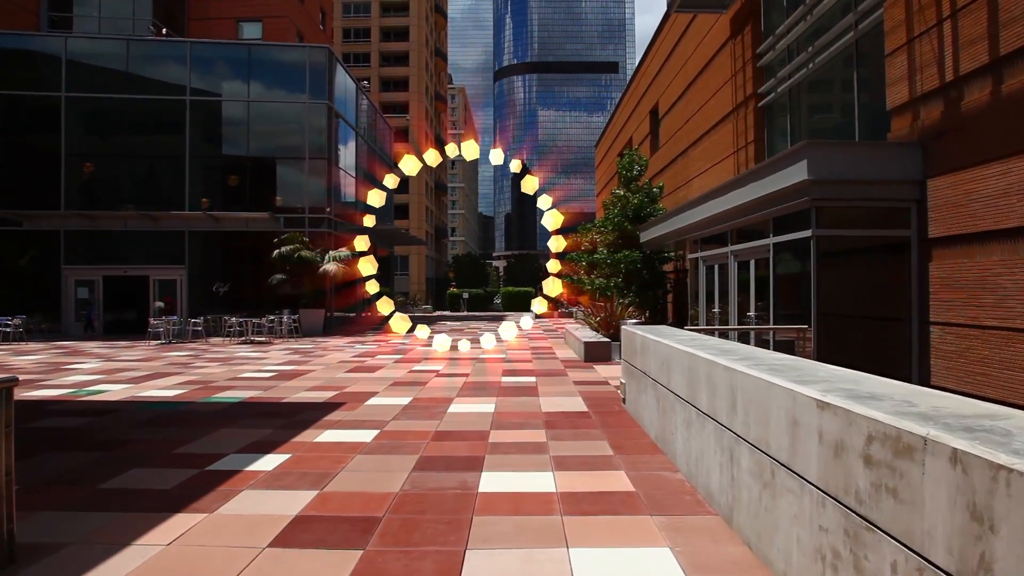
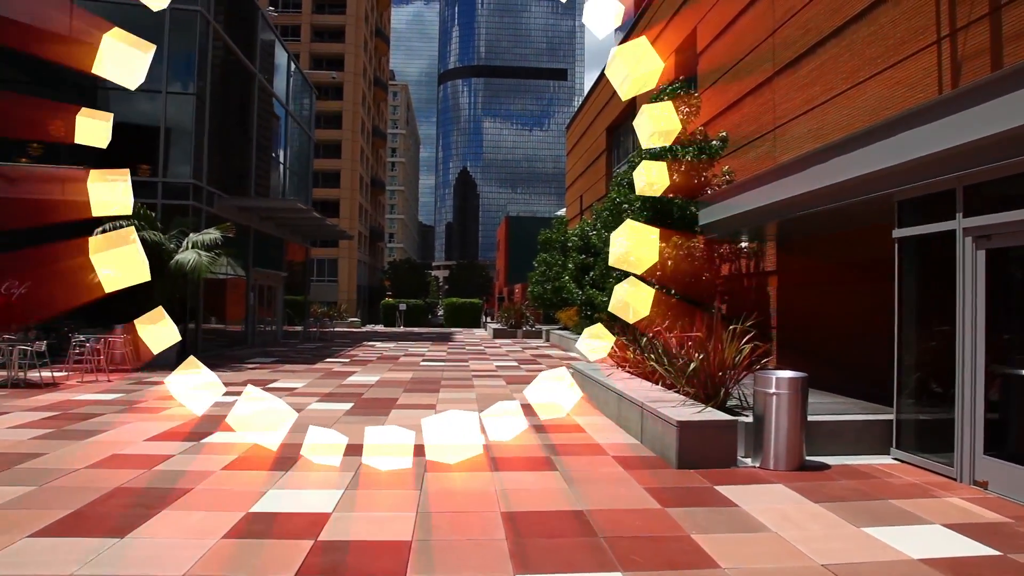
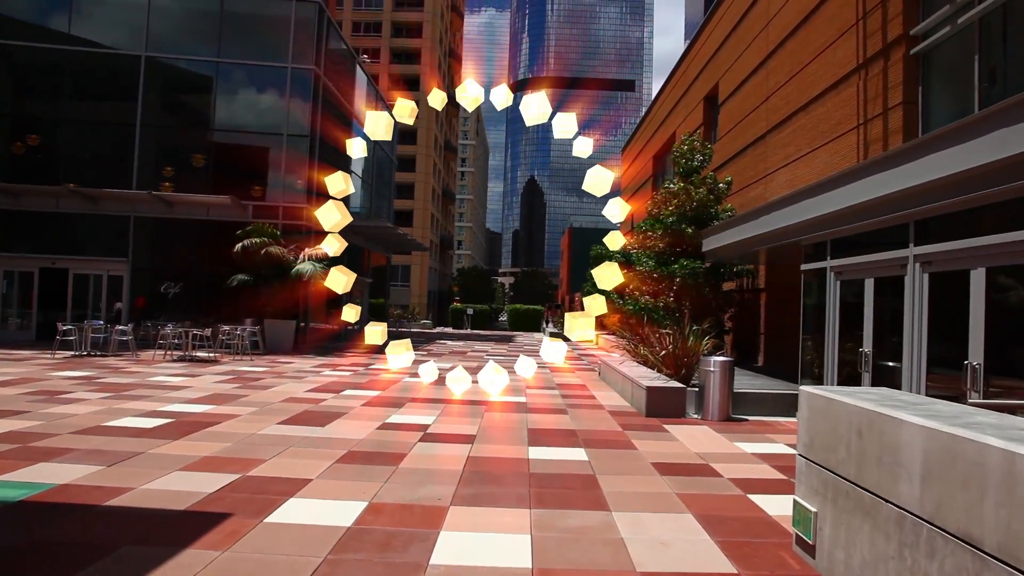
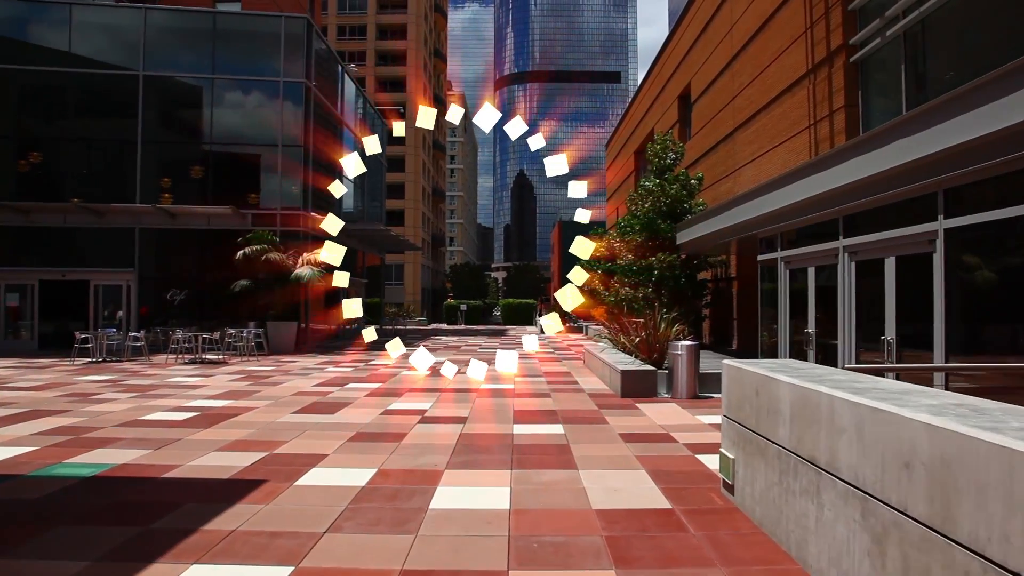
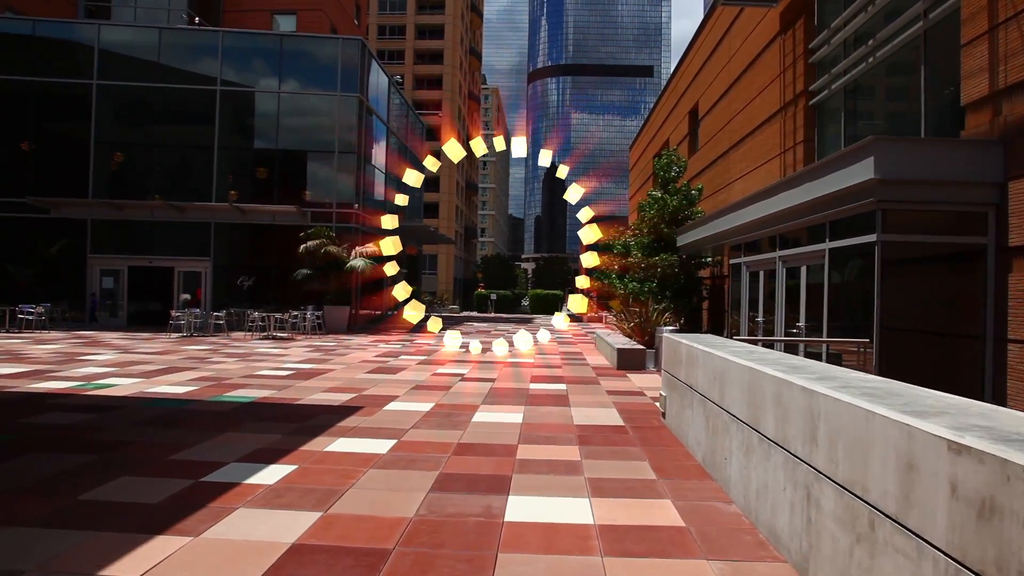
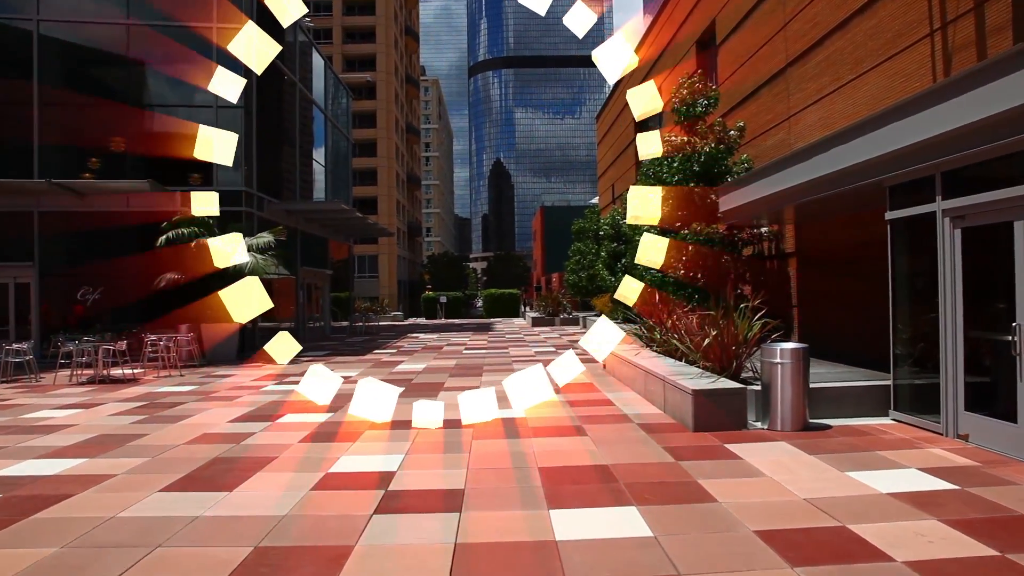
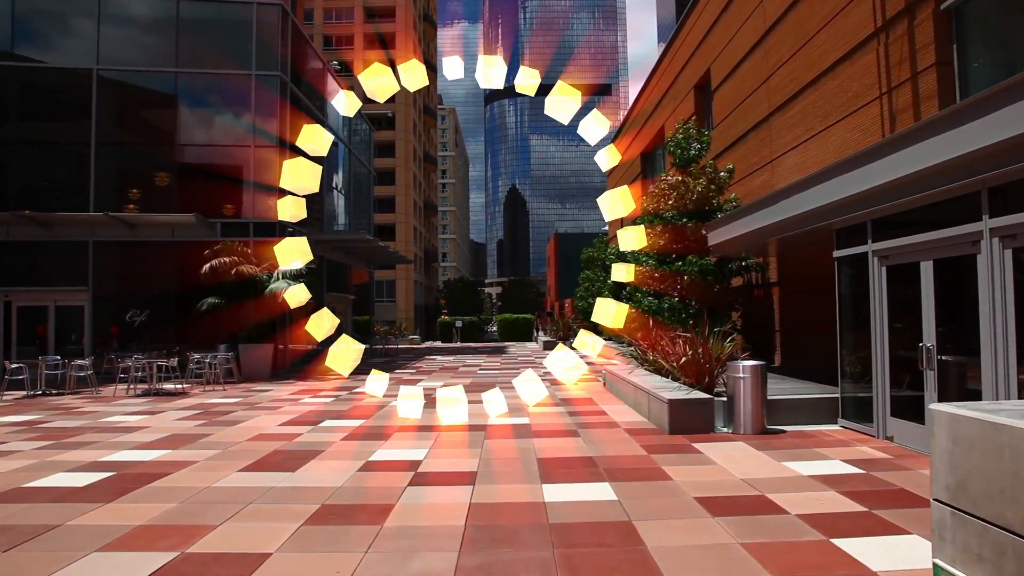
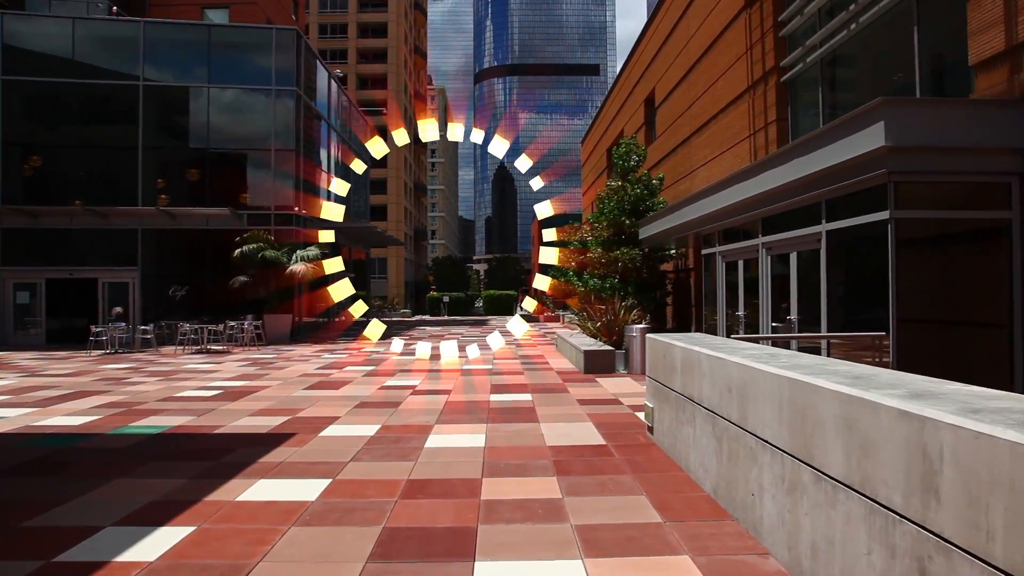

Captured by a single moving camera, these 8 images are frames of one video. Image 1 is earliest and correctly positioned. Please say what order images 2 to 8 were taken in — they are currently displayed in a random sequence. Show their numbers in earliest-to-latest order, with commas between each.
5, 8, 4, 3, 7, 6, 2
